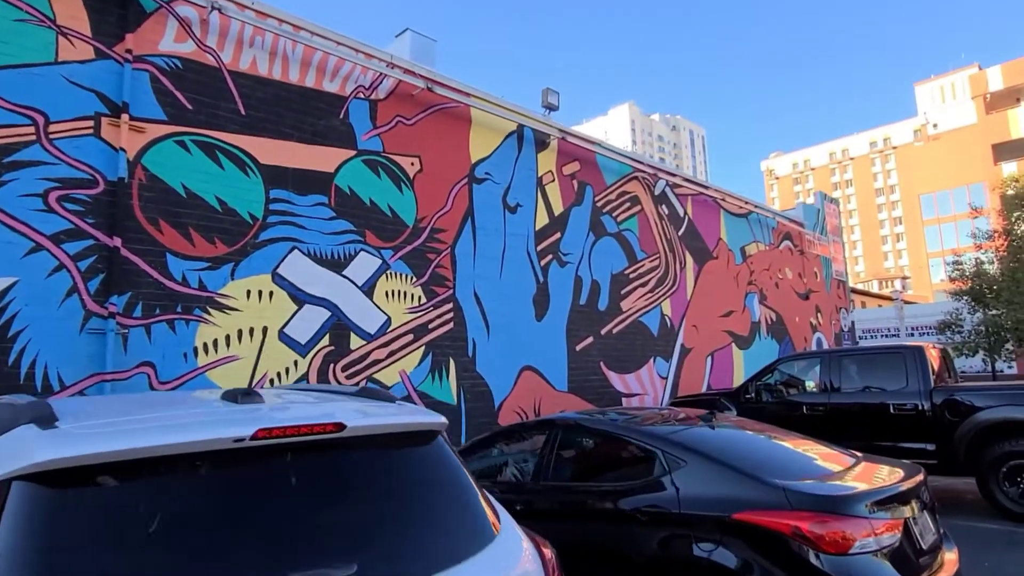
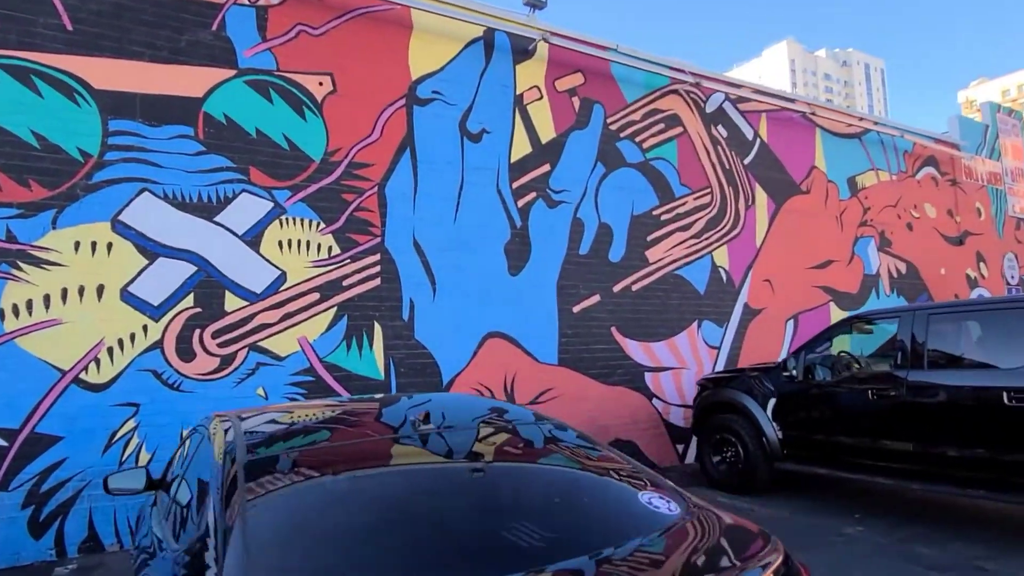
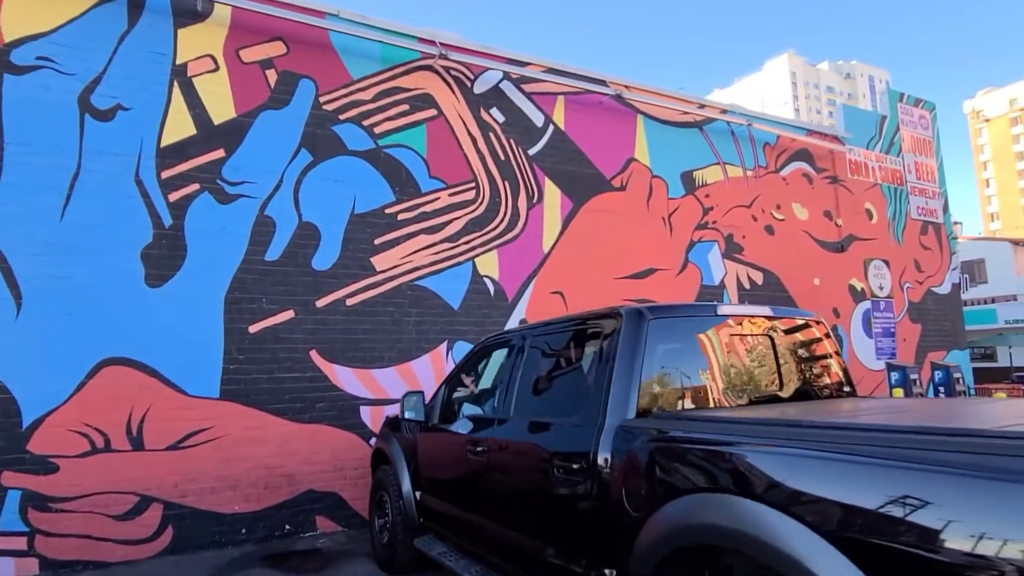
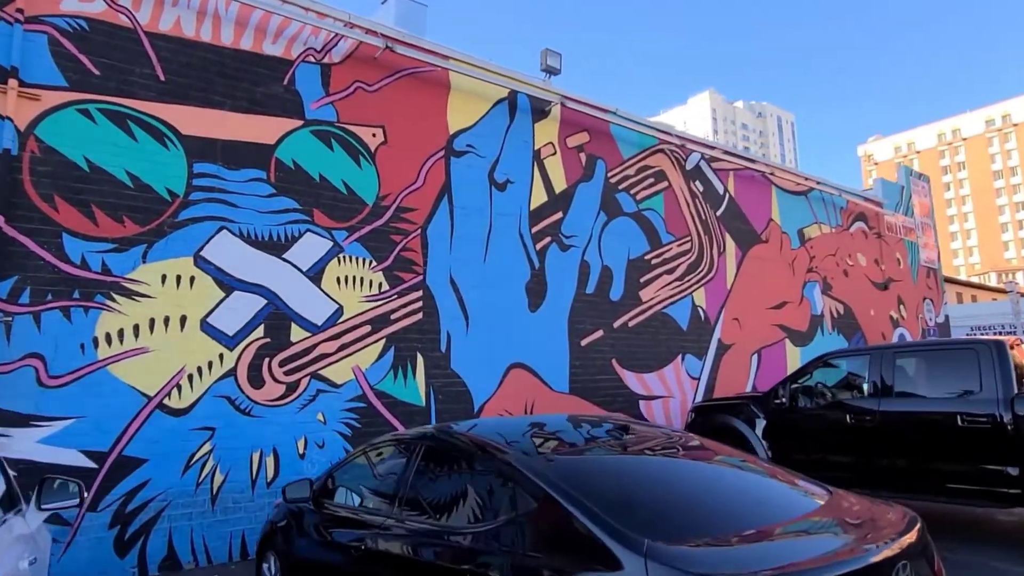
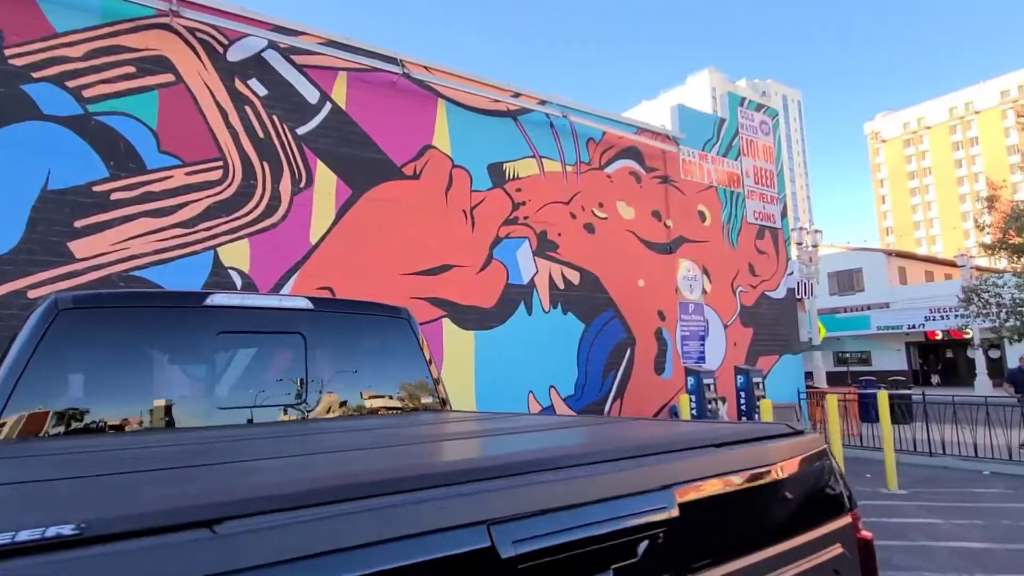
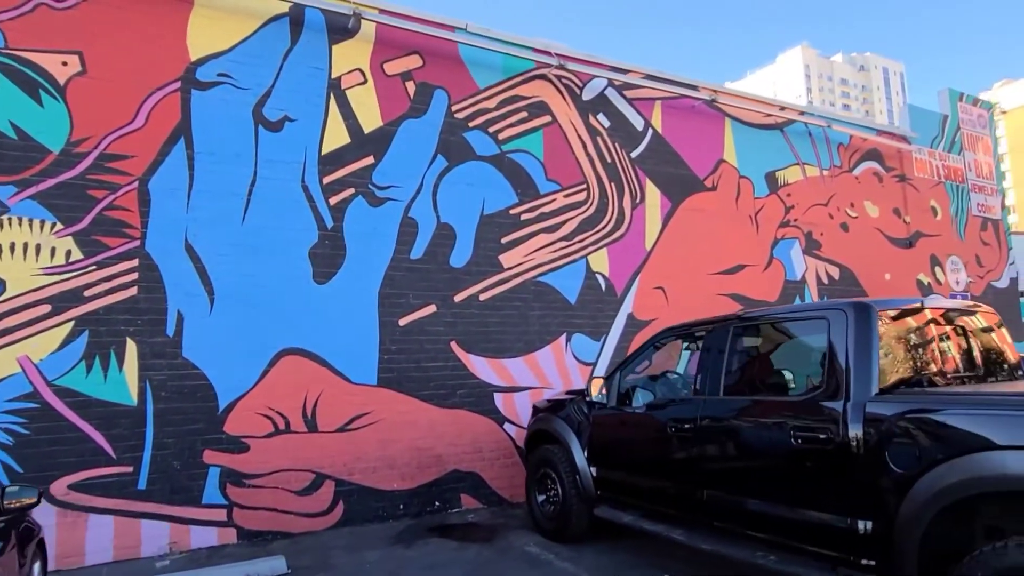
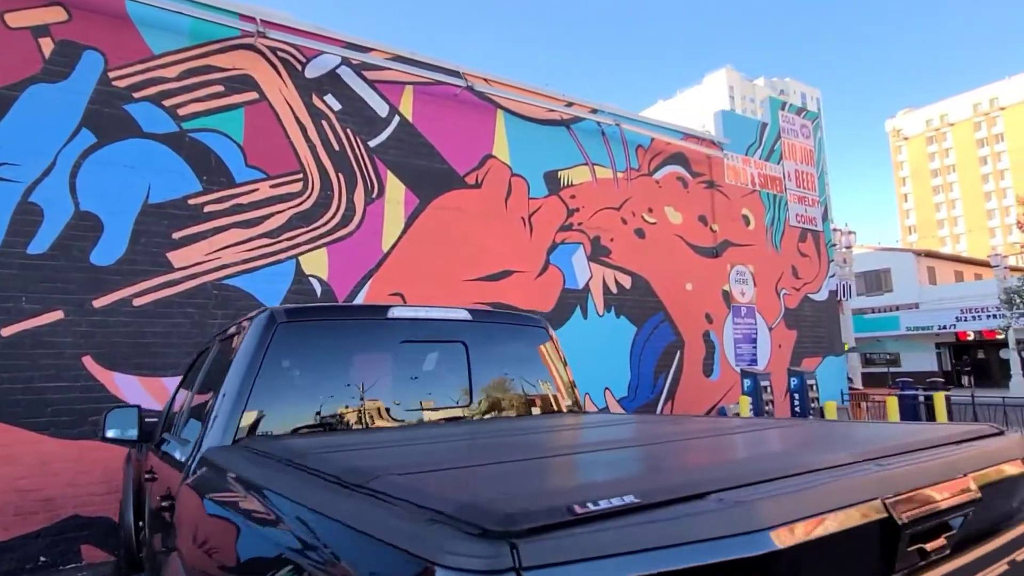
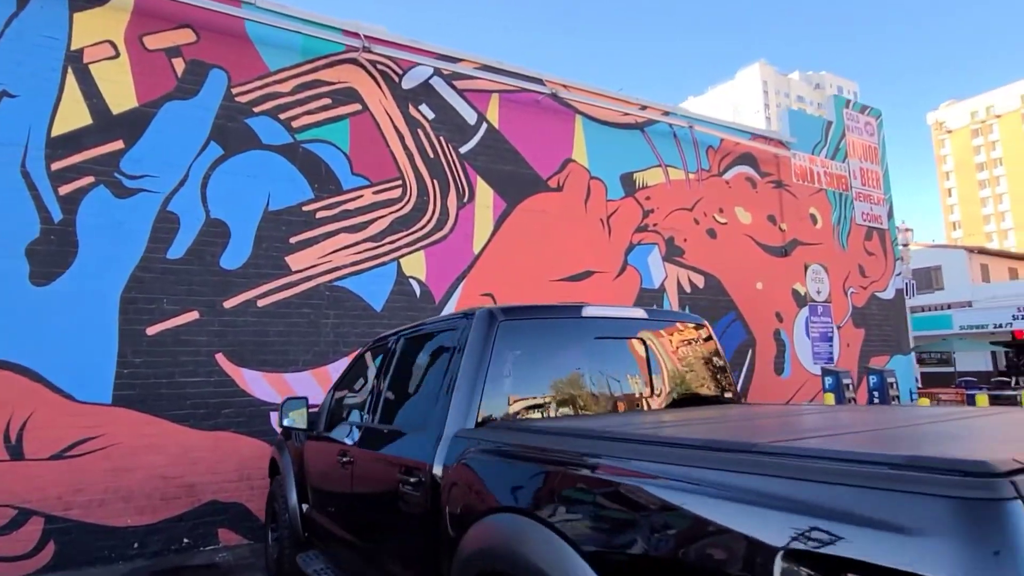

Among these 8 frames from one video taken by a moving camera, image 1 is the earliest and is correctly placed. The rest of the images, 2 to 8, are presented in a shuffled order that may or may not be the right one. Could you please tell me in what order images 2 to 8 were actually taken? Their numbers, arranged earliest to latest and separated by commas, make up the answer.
4, 2, 6, 3, 8, 7, 5
